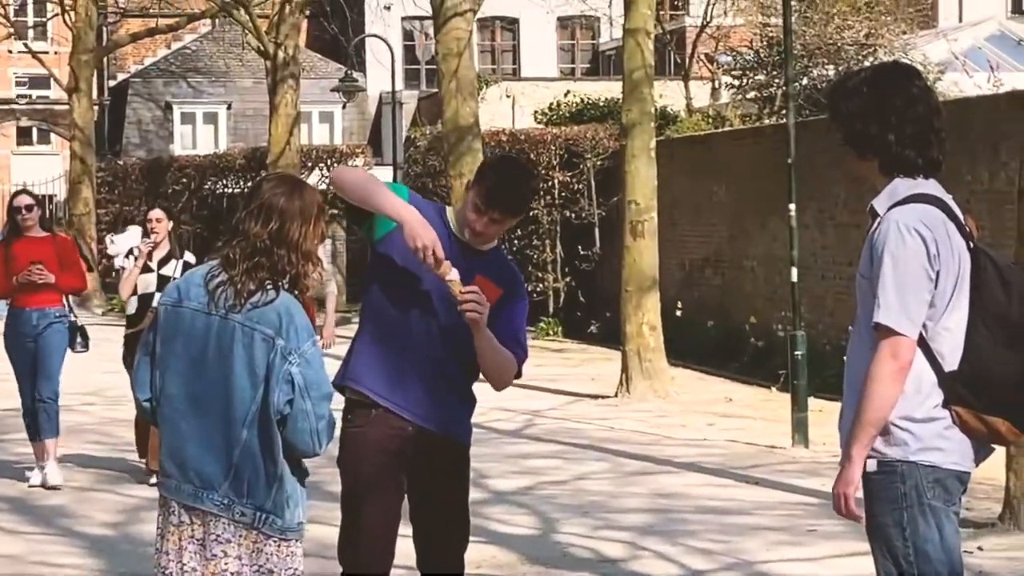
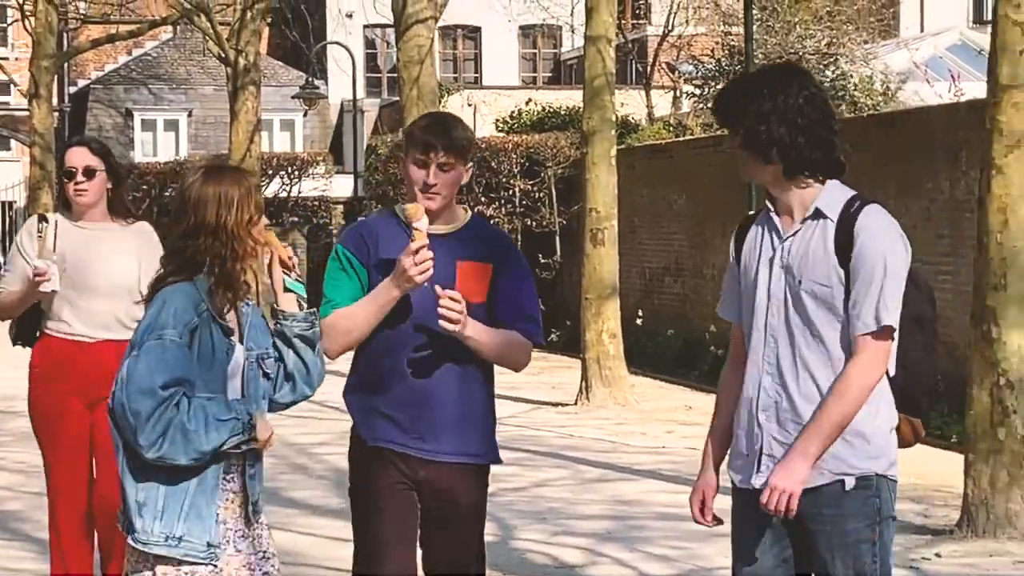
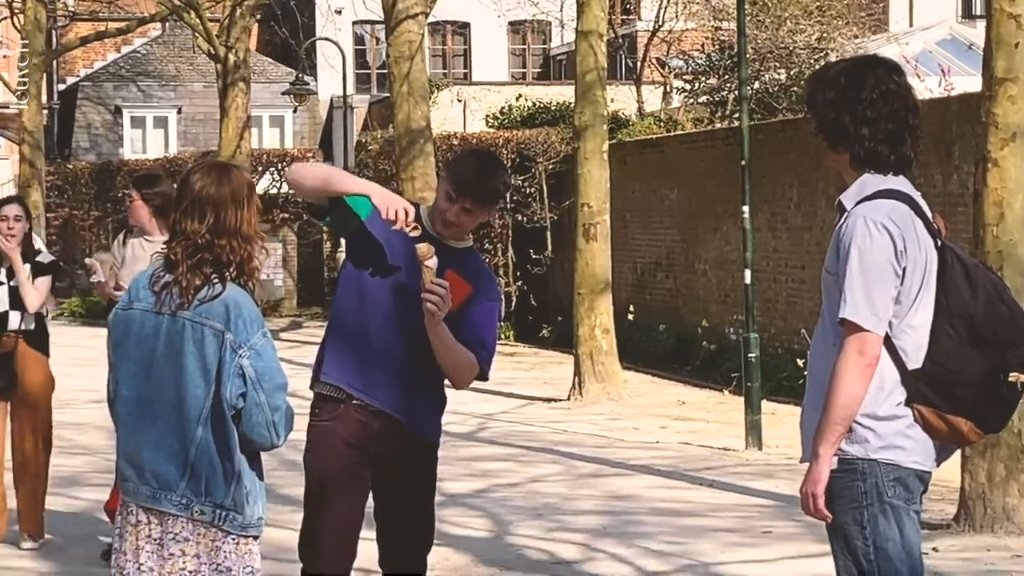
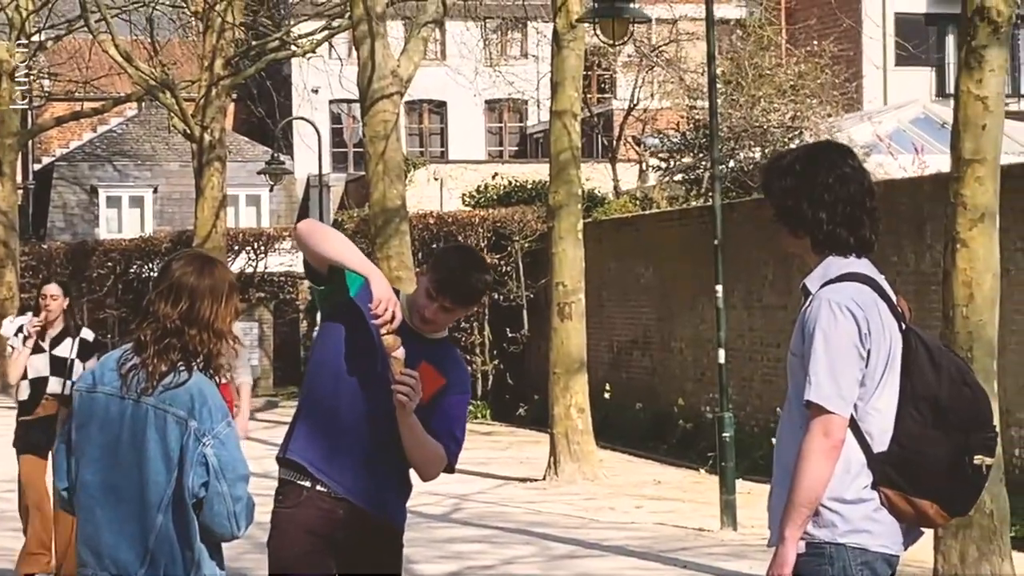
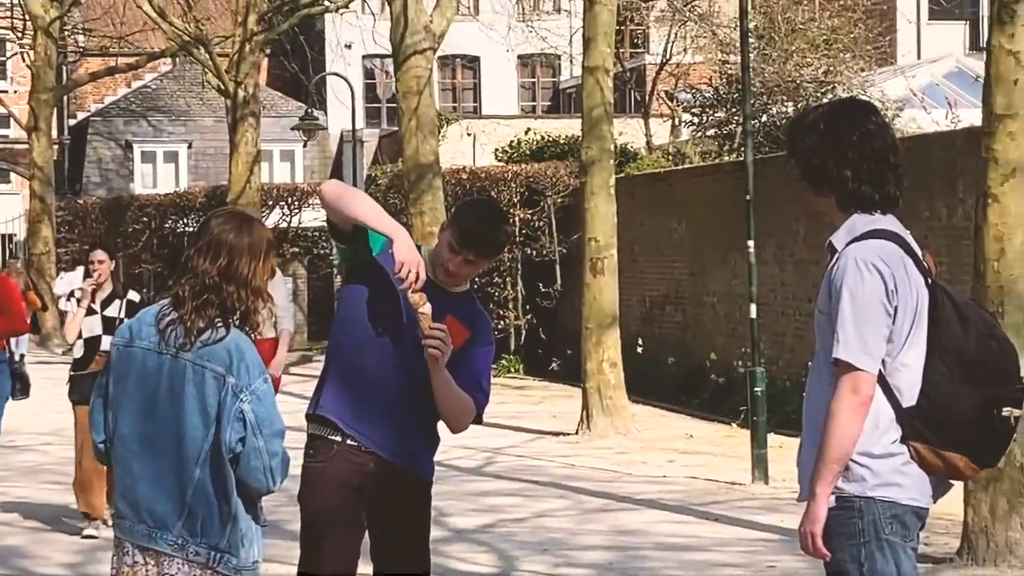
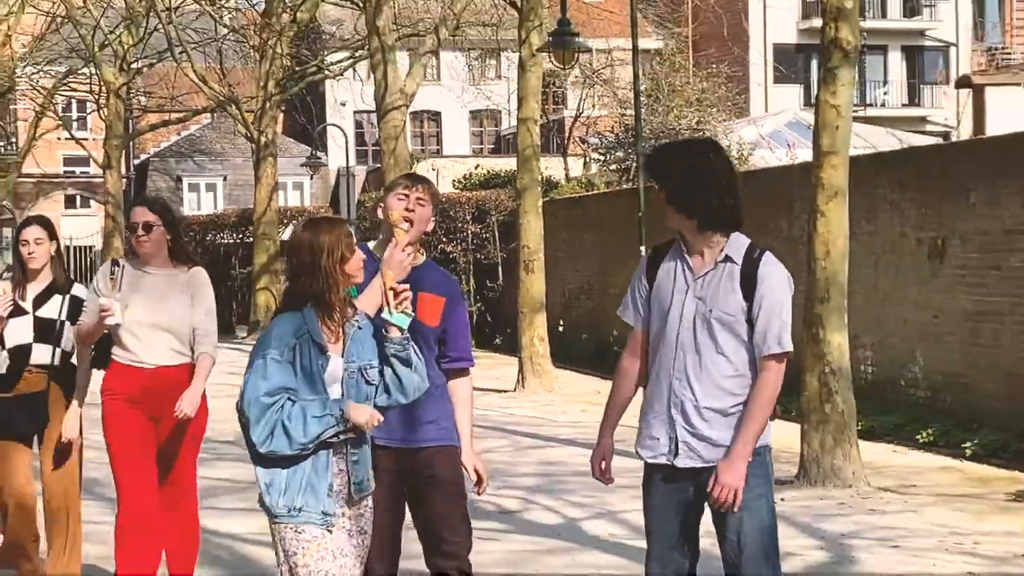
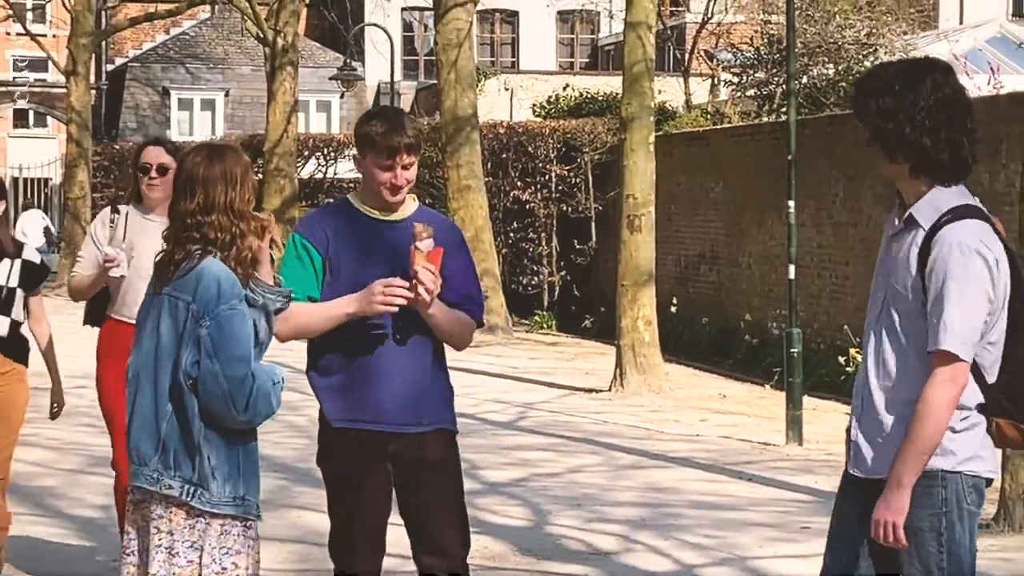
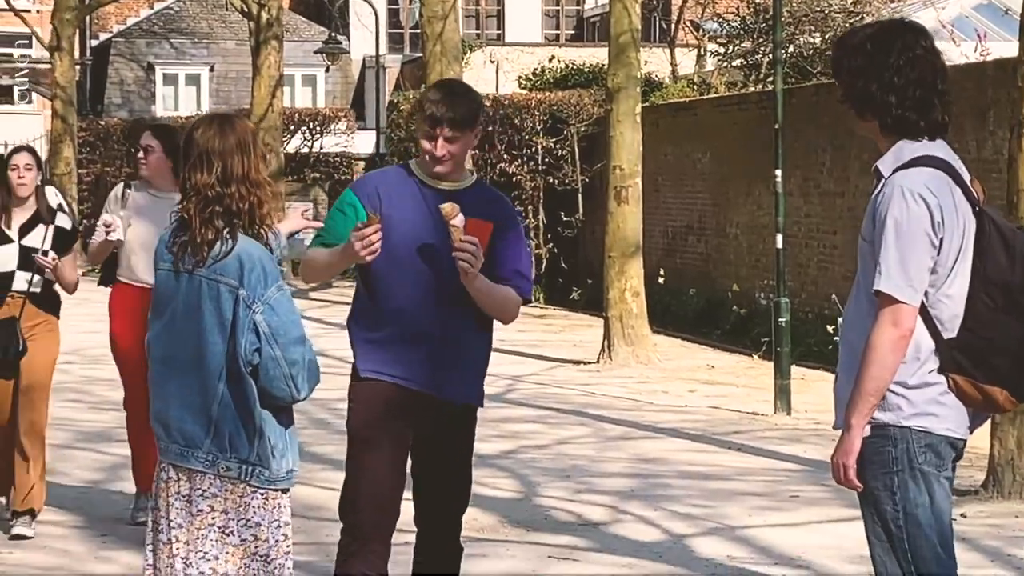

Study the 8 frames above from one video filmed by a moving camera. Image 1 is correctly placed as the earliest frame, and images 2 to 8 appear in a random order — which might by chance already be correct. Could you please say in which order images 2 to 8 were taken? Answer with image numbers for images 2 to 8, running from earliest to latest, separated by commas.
5, 4, 3, 8, 7, 2, 6
